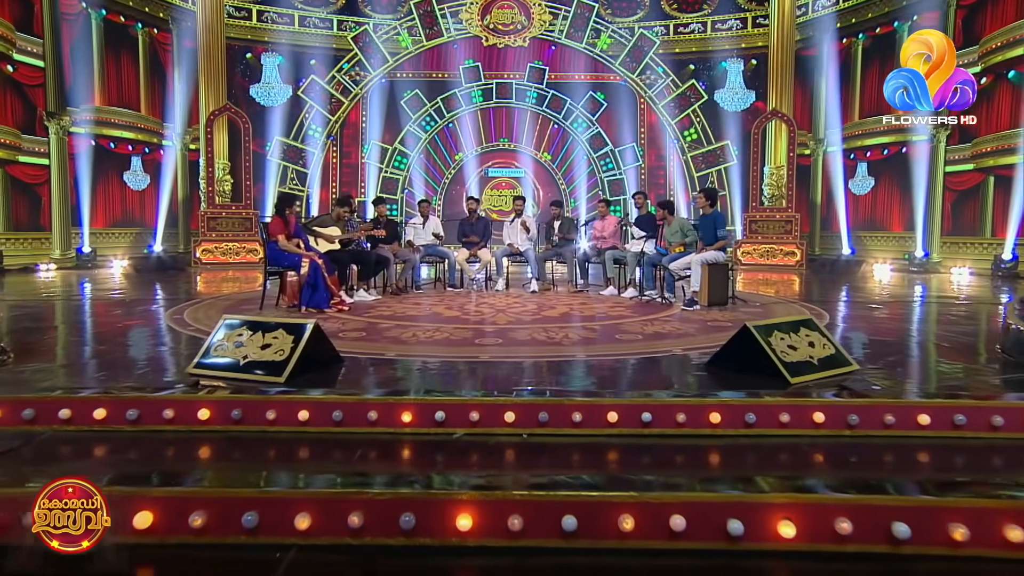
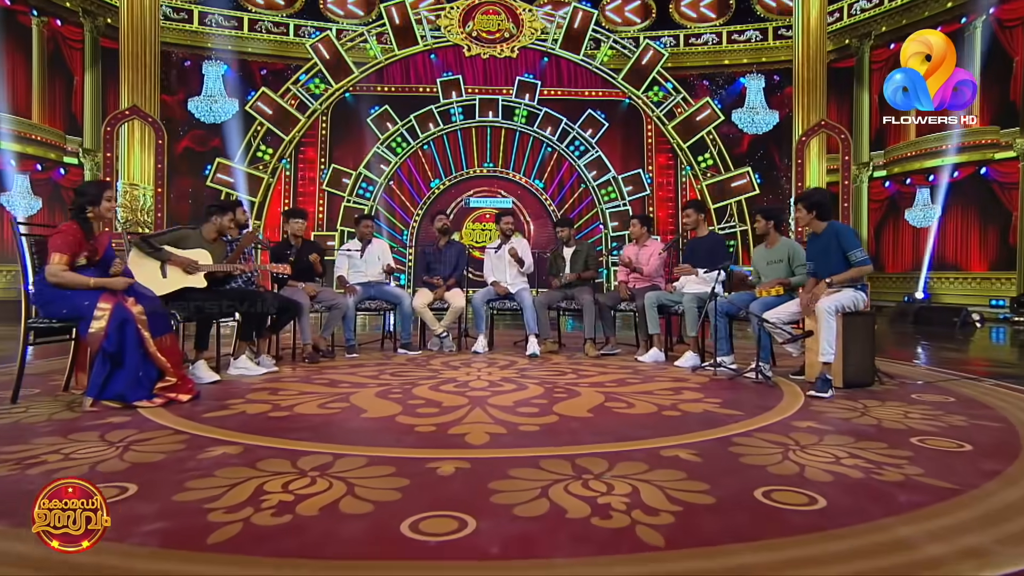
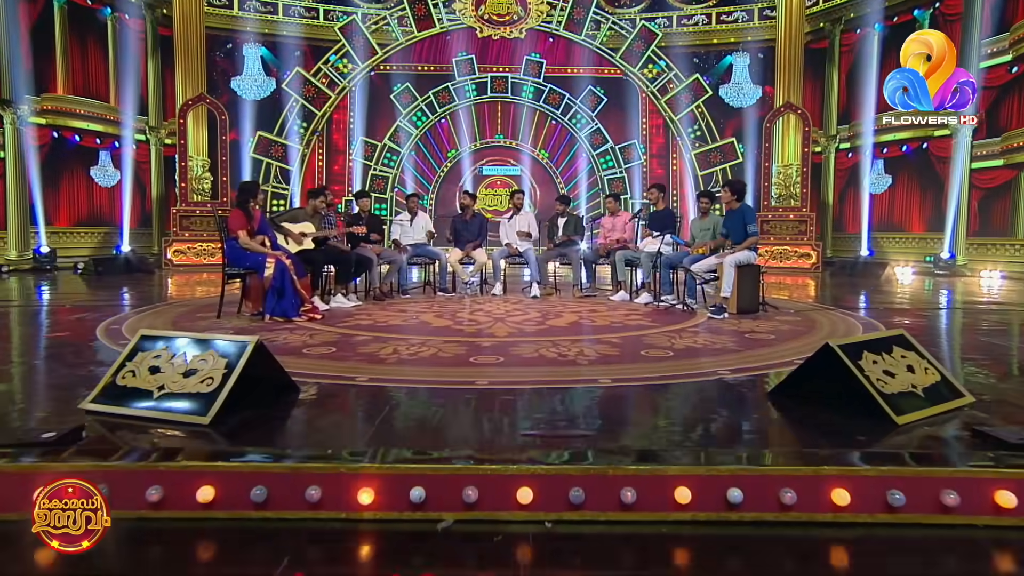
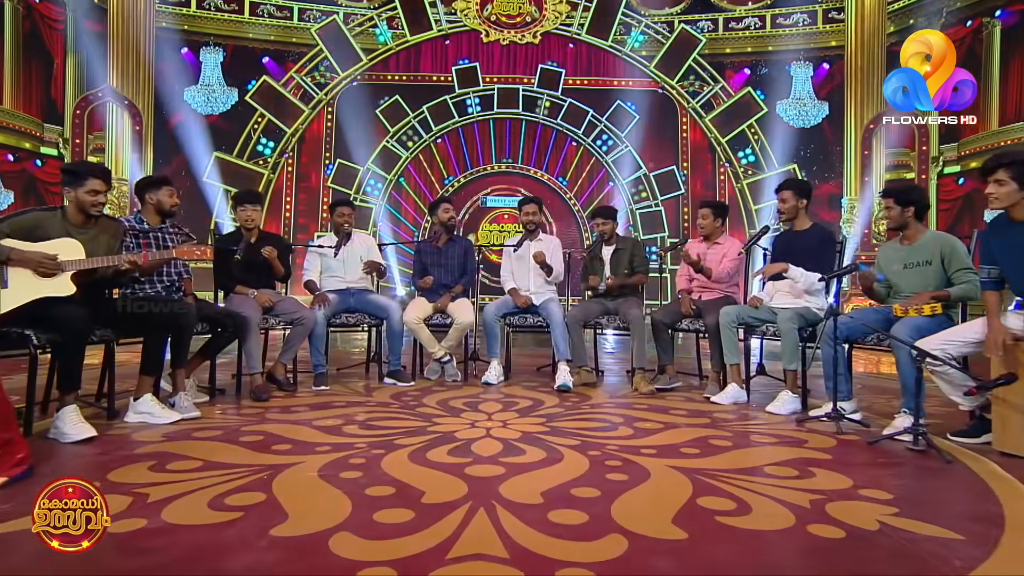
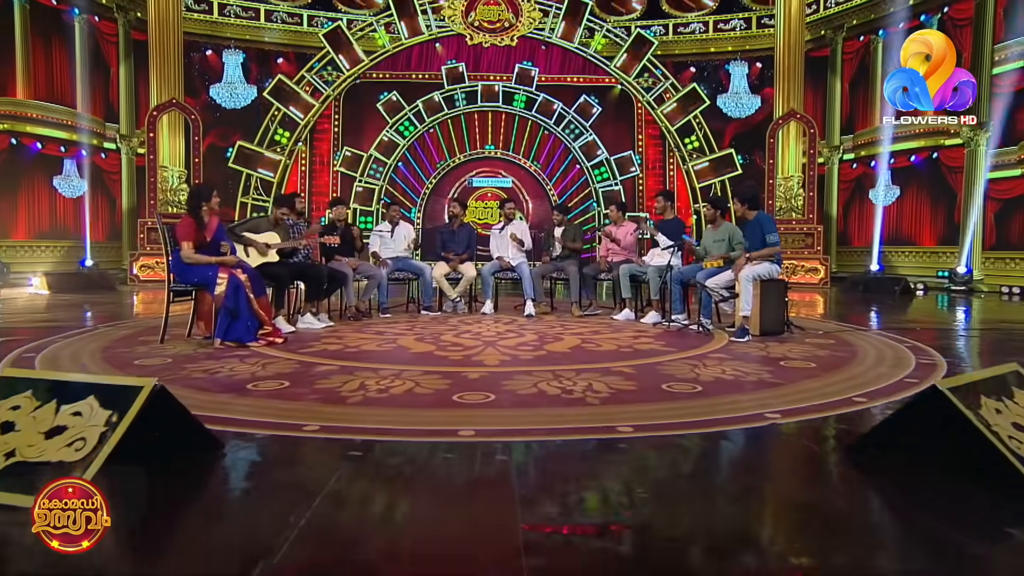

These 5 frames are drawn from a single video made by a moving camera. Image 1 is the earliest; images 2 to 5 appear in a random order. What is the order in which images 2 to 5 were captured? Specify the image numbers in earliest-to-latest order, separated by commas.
3, 5, 2, 4
